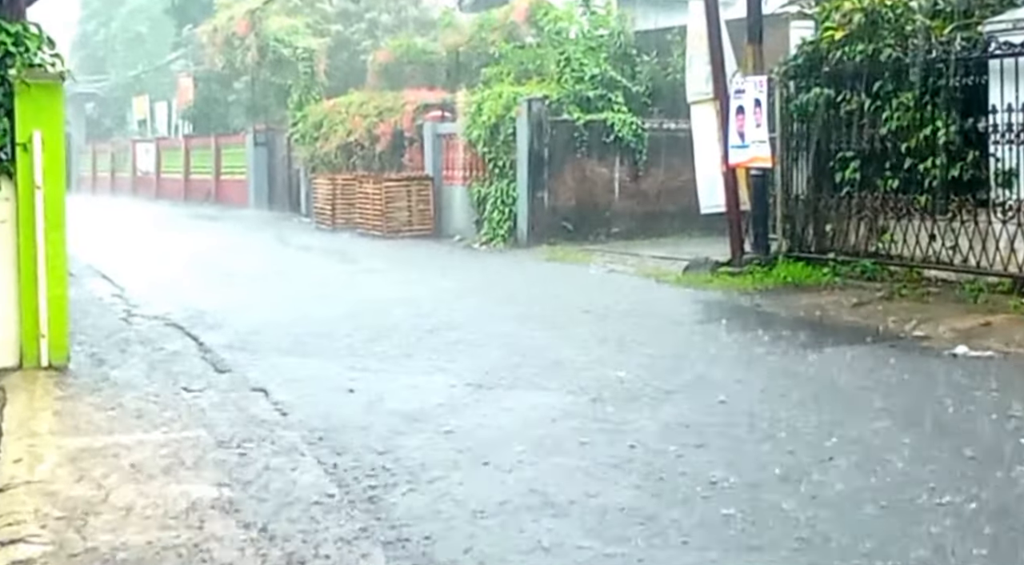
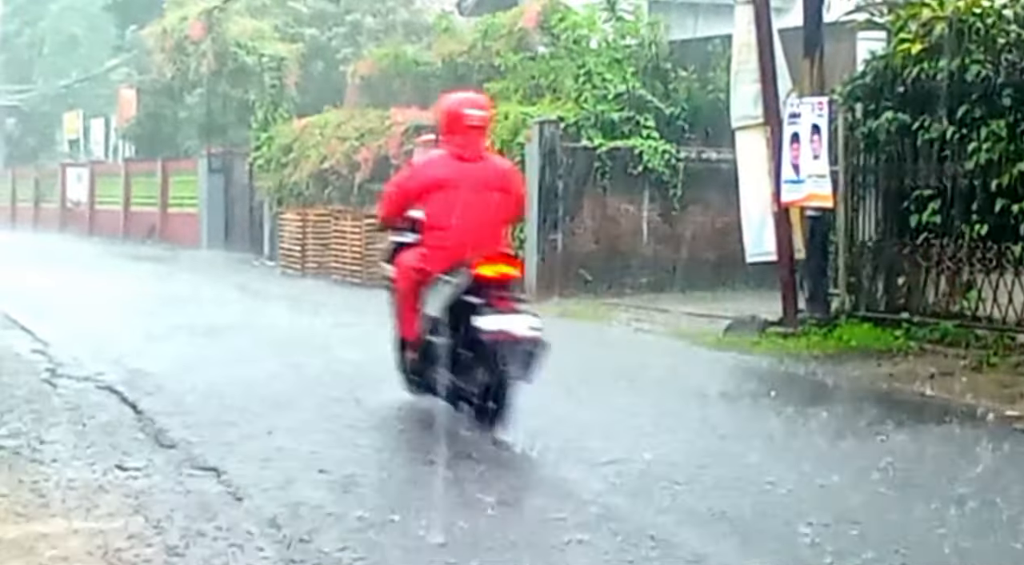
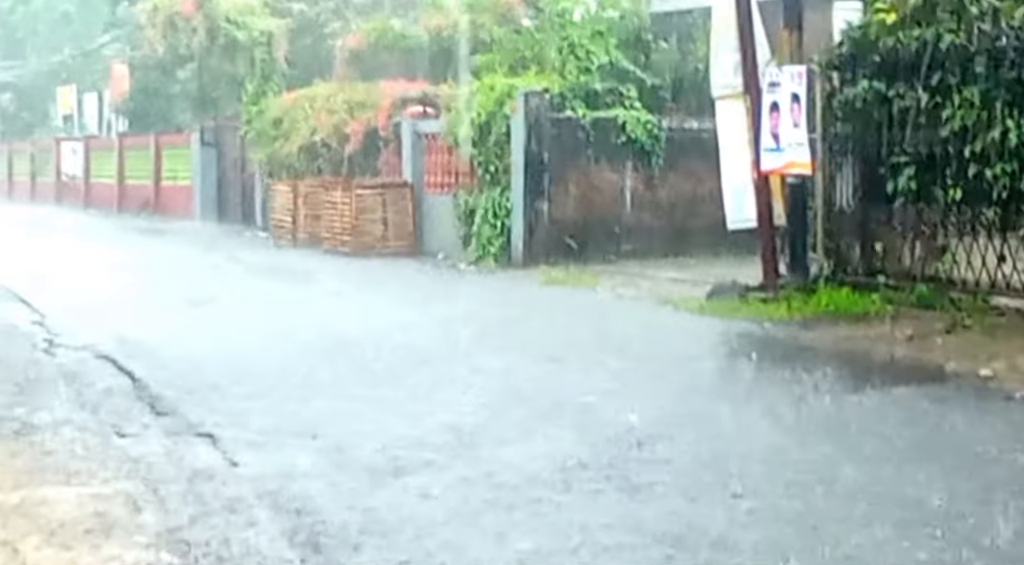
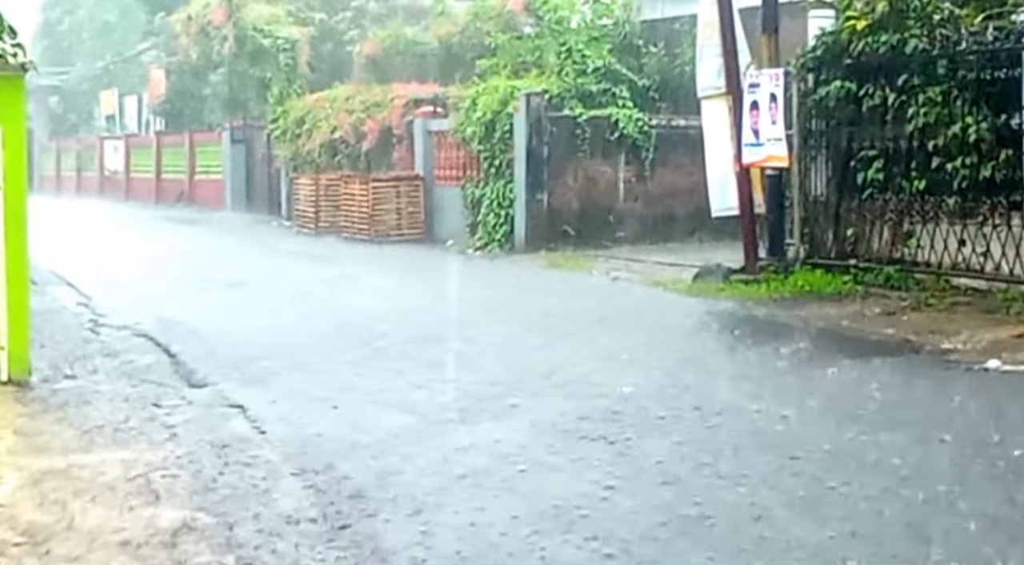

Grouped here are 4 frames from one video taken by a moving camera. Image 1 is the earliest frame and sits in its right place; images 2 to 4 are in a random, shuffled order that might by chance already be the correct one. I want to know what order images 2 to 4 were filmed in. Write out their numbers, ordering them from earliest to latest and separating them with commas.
4, 3, 2
